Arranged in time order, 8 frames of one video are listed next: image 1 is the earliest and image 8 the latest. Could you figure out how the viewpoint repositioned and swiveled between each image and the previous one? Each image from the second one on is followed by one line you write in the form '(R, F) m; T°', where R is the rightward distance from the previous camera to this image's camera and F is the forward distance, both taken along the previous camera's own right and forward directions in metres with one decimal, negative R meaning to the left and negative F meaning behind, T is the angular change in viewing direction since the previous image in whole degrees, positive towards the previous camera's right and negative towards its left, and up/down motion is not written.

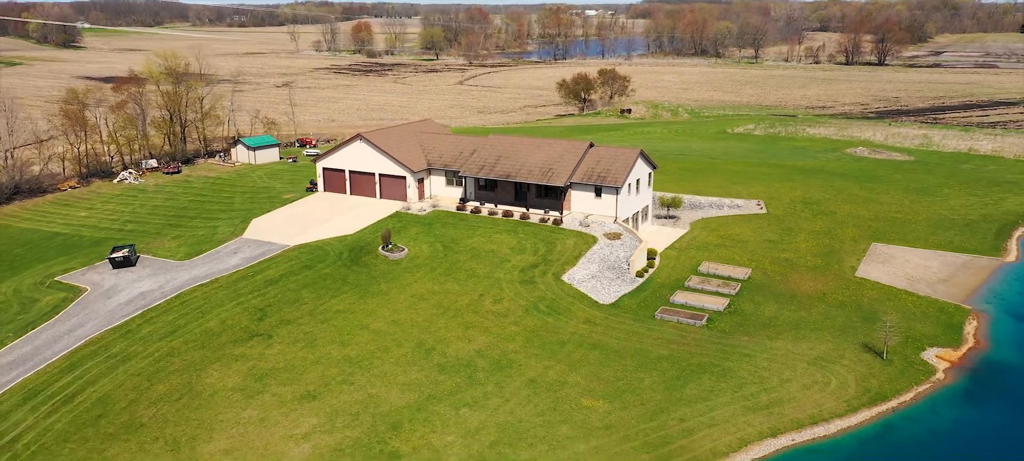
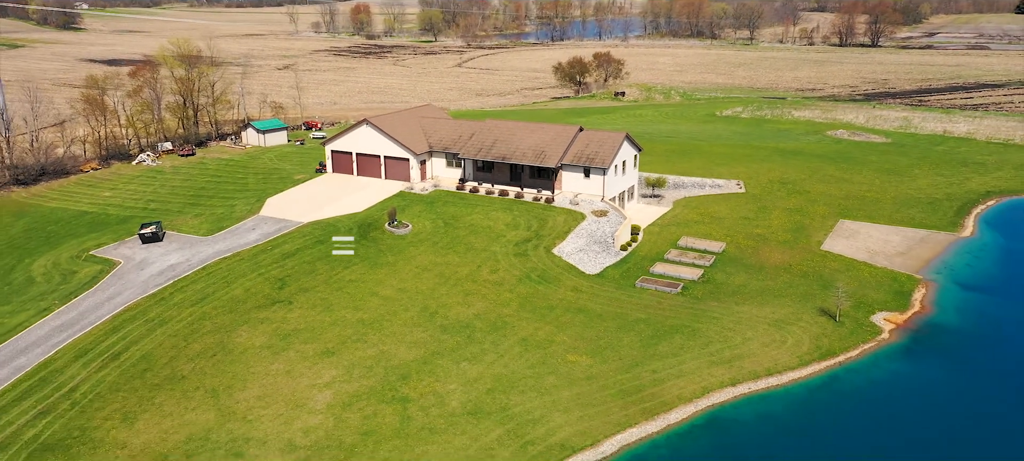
(+0.2, -3.4) m; 0°
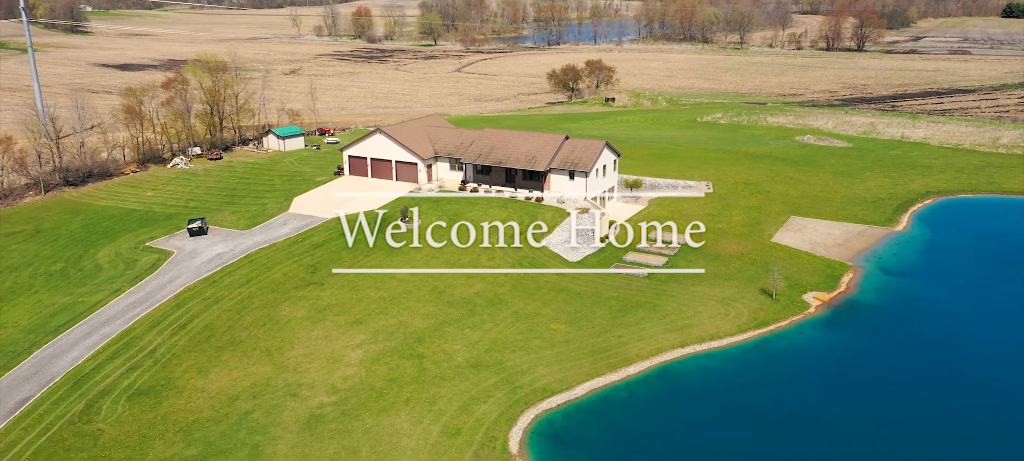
(+0.2, -6.8) m; 0°
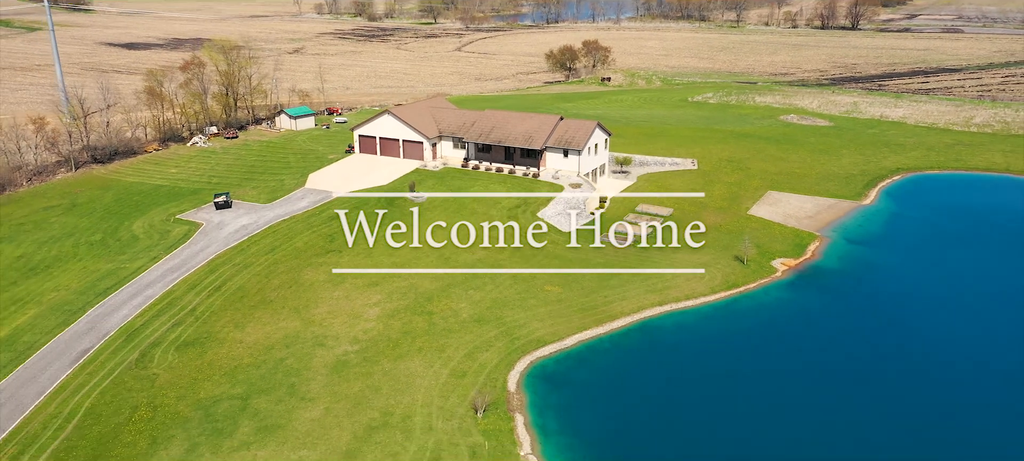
(0.0, -4.4) m; 0°
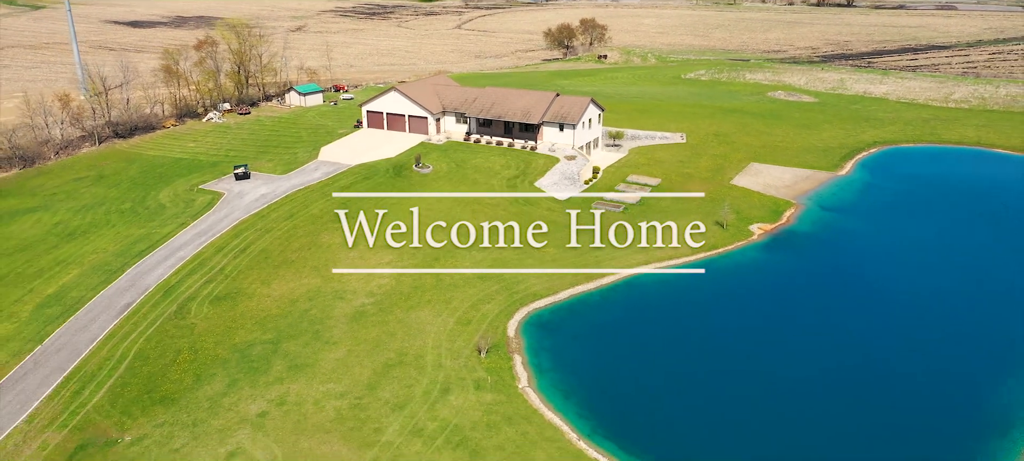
(0.0, -3.9) m; 0°
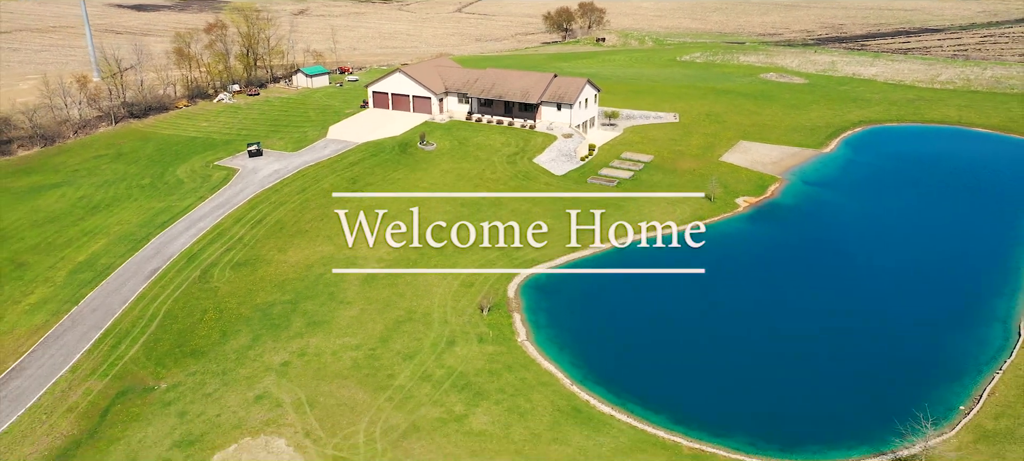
(0.0, -2.9) m; 0°
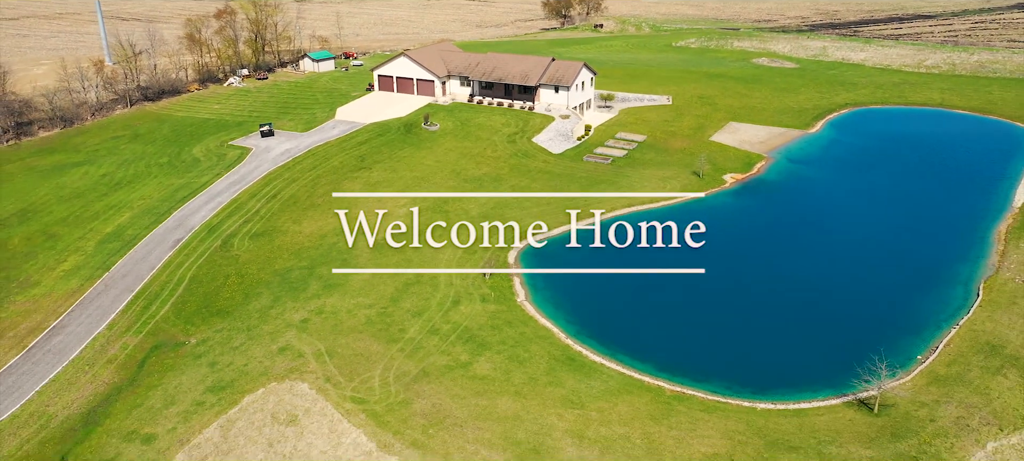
(0.0, -3.0) m; 0°
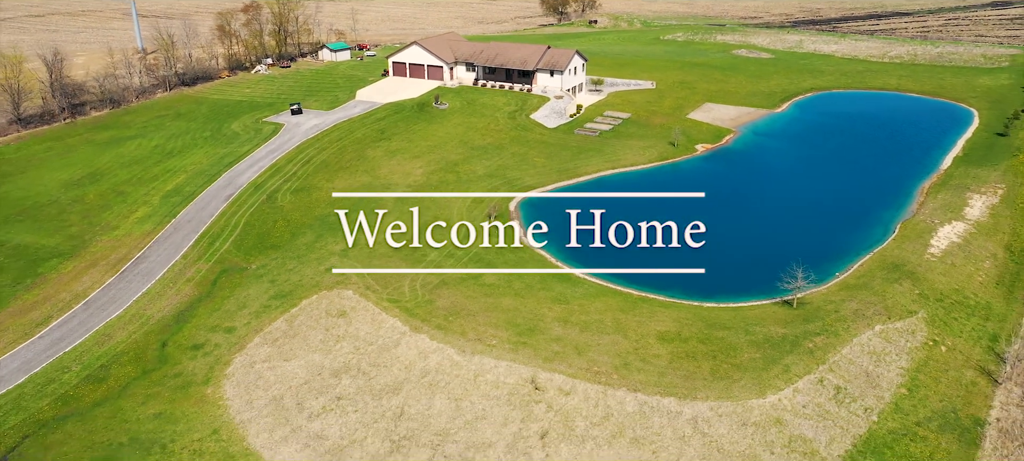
(-0.1, -8.3) m; 0°
